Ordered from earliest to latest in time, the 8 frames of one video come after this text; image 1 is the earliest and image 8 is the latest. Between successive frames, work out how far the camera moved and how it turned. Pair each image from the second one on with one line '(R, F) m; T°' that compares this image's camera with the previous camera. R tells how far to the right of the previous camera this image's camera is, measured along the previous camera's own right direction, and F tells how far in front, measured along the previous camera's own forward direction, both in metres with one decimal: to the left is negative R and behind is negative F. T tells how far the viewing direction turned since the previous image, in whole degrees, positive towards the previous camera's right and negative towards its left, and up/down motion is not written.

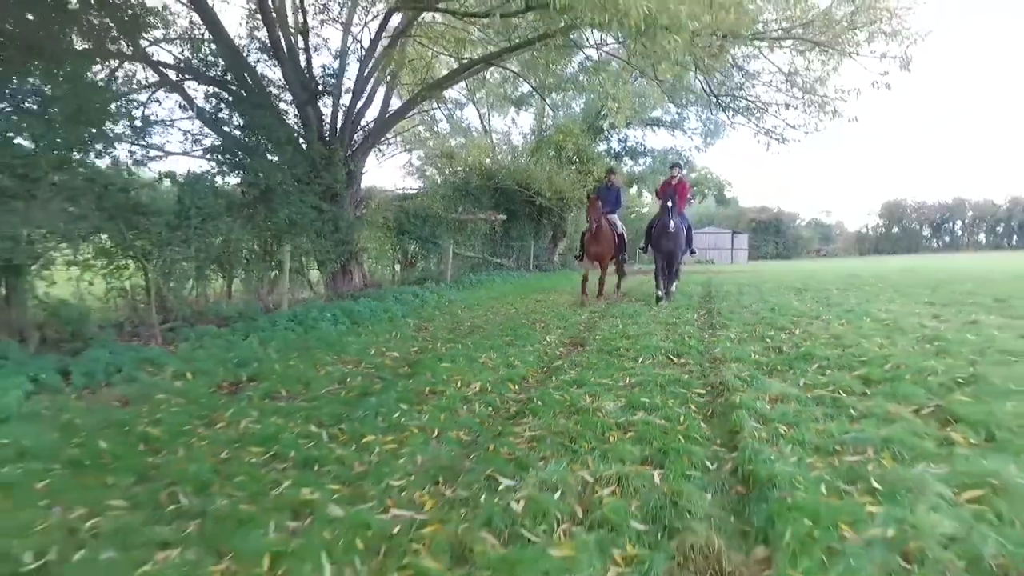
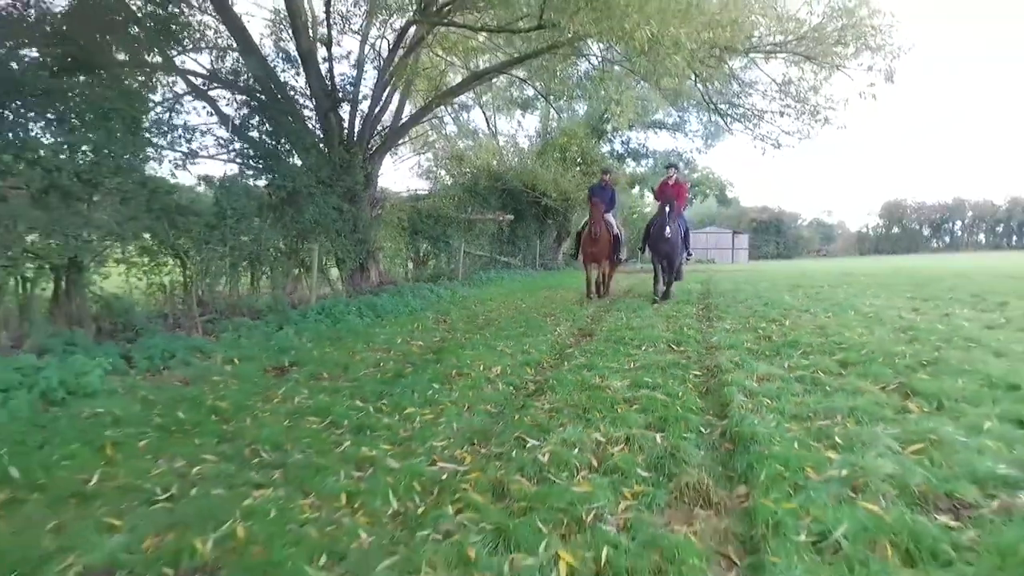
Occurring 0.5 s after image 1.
(-0.1, -0.6) m; 0°
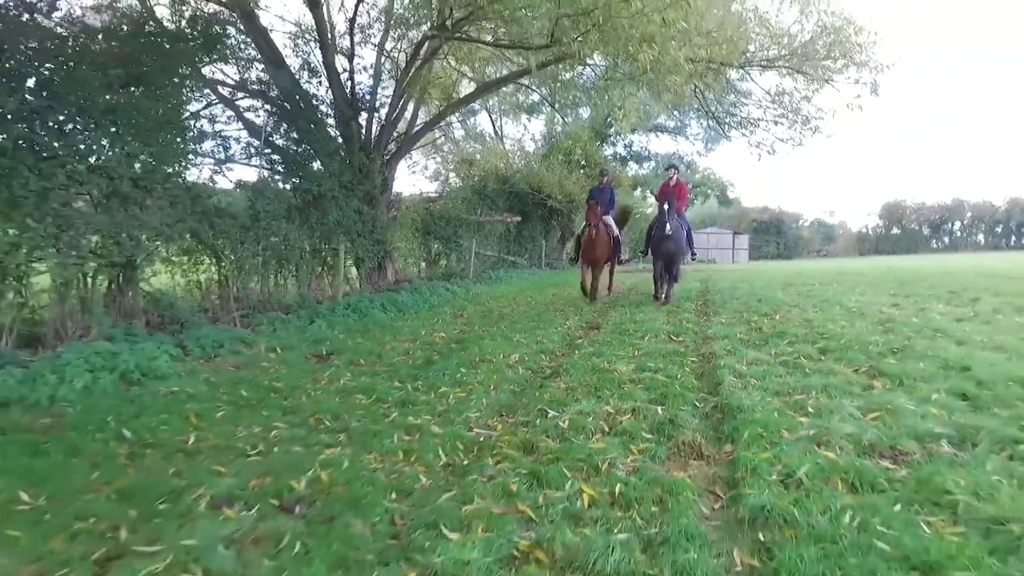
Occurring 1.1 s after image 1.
(-0.1, -0.7) m; 0°
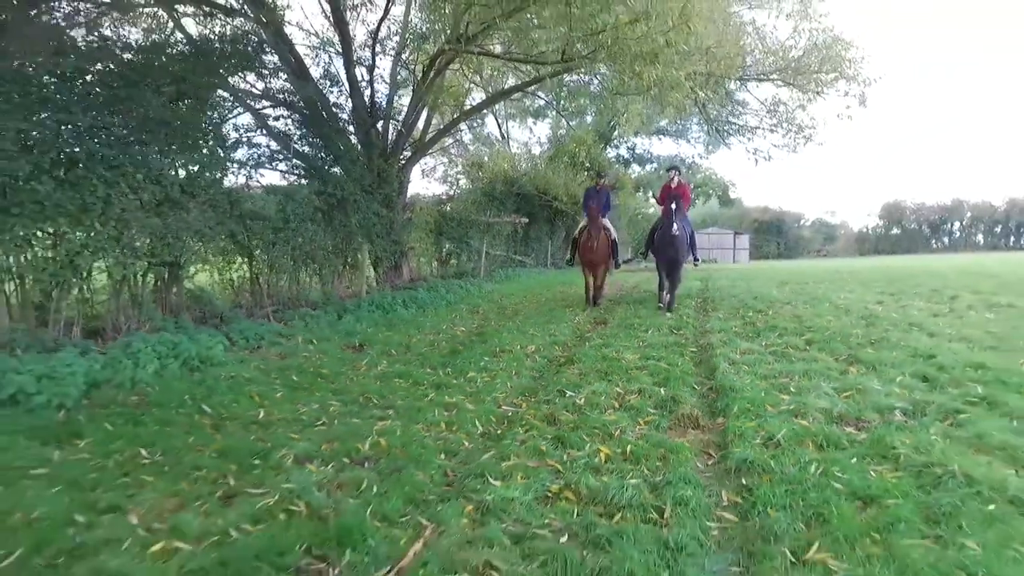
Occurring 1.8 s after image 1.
(-0.2, -0.7) m; 0°
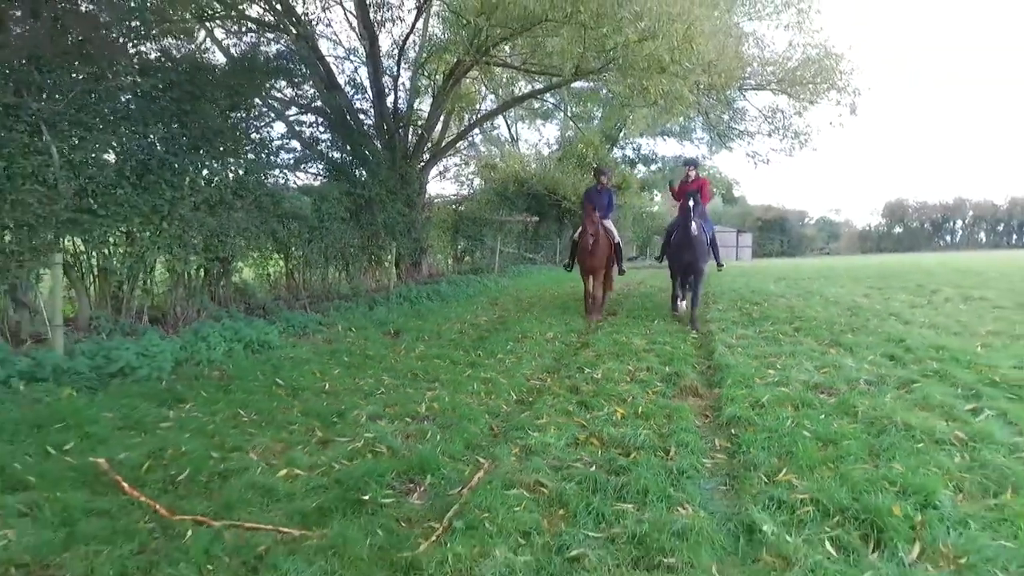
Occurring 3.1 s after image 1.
(-0.2, -0.8) m; 0°
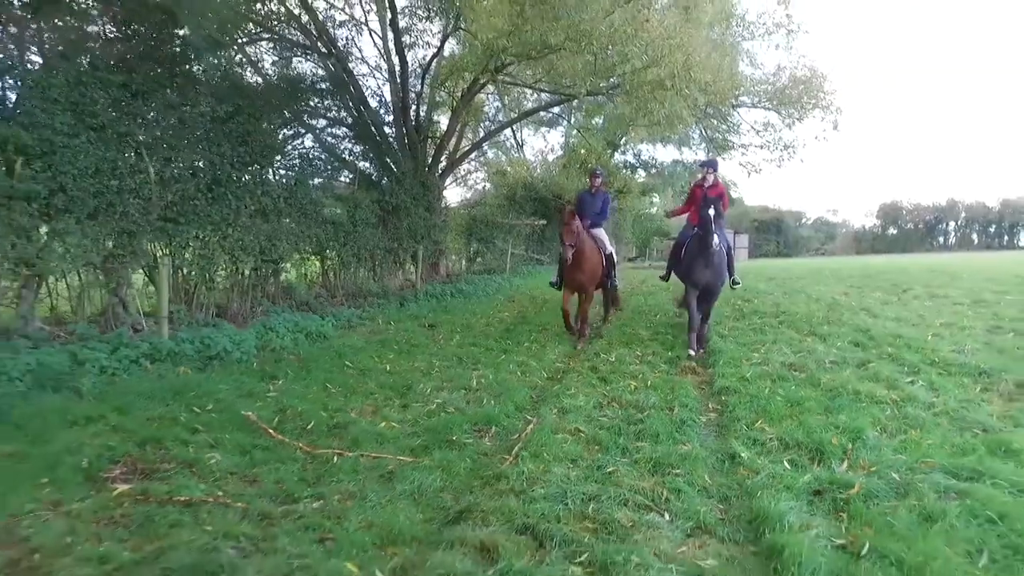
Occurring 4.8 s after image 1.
(-0.3, -1.1) m; 0°
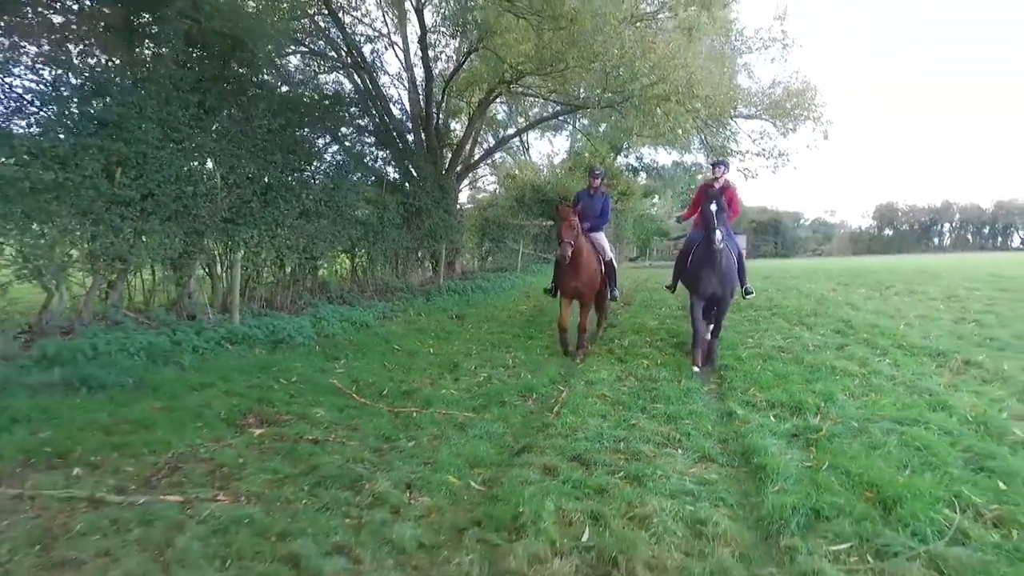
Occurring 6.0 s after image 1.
(-0.3, -1.0) m; 0°
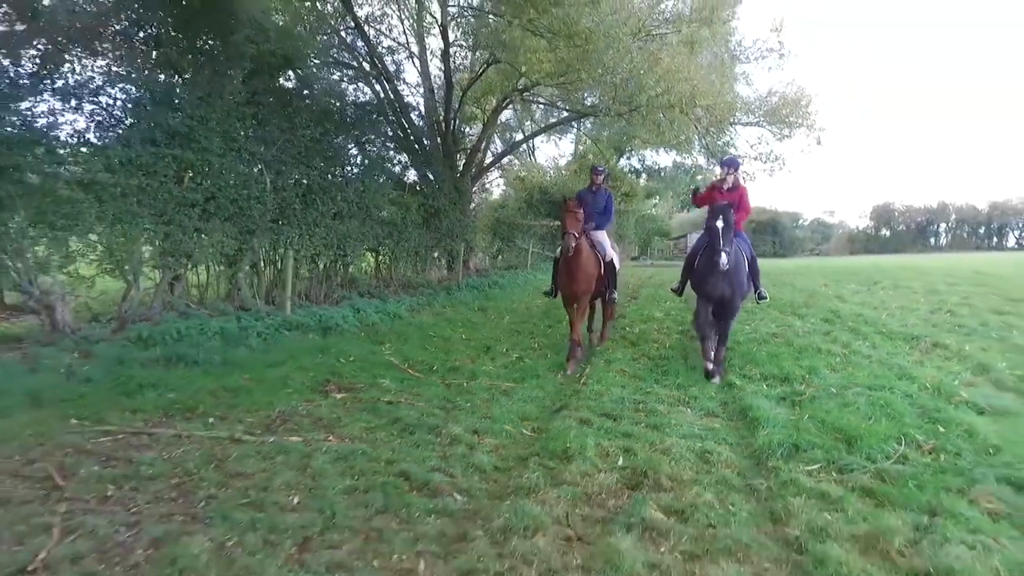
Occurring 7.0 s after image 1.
(-0.3, -0.9) m; 0°
